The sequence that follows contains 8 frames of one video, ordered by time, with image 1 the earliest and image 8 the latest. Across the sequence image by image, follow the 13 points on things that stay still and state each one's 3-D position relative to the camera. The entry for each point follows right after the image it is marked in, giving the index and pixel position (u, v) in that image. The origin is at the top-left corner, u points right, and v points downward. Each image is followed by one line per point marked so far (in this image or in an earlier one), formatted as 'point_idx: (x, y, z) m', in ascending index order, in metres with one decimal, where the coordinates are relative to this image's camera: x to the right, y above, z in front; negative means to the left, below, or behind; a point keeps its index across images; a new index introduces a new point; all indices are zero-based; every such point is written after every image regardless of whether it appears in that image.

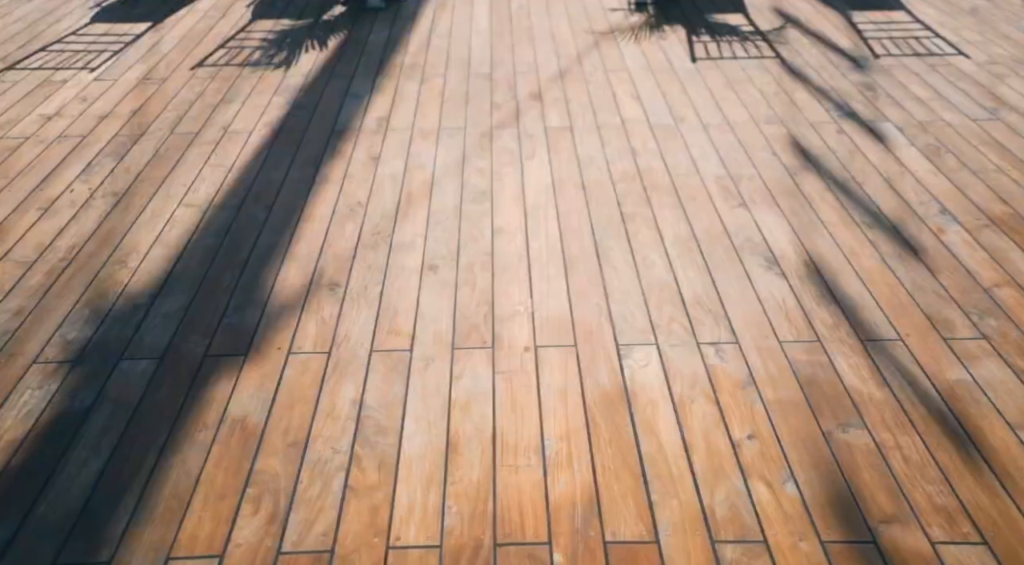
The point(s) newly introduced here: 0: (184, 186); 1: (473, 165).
0: (-1.2, +0.3, +2.5) m
1: (-0.1, +0.4, +2.6) m
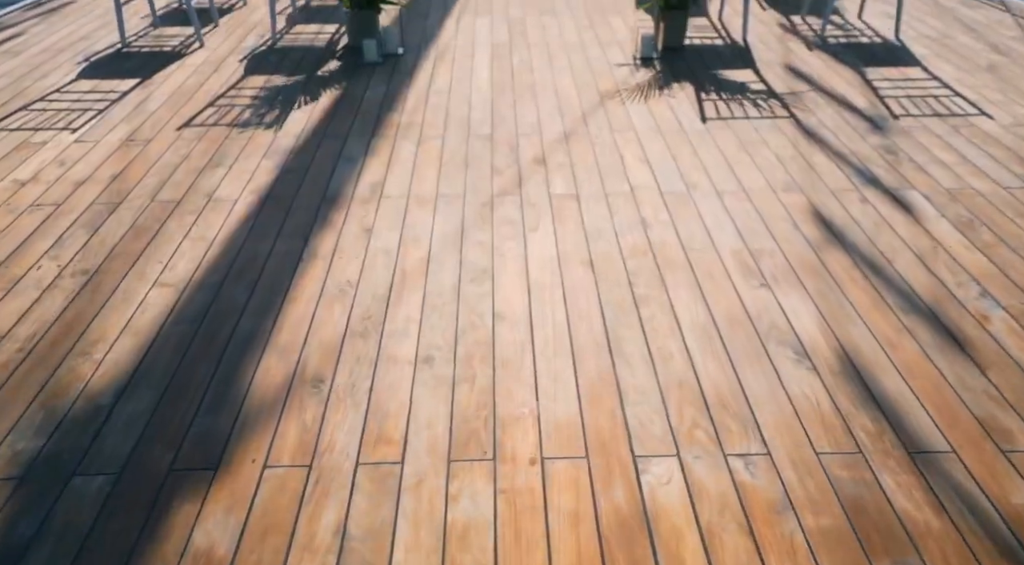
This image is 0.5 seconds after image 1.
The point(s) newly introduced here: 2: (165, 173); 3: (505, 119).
0: (-1.2, +0.1, +2.3) m
1: (-0.1, +0.2, +2.4) m
2: (-1.4, +0.4, +2.8) m
3: (0.0, +0.8, +3.3) m
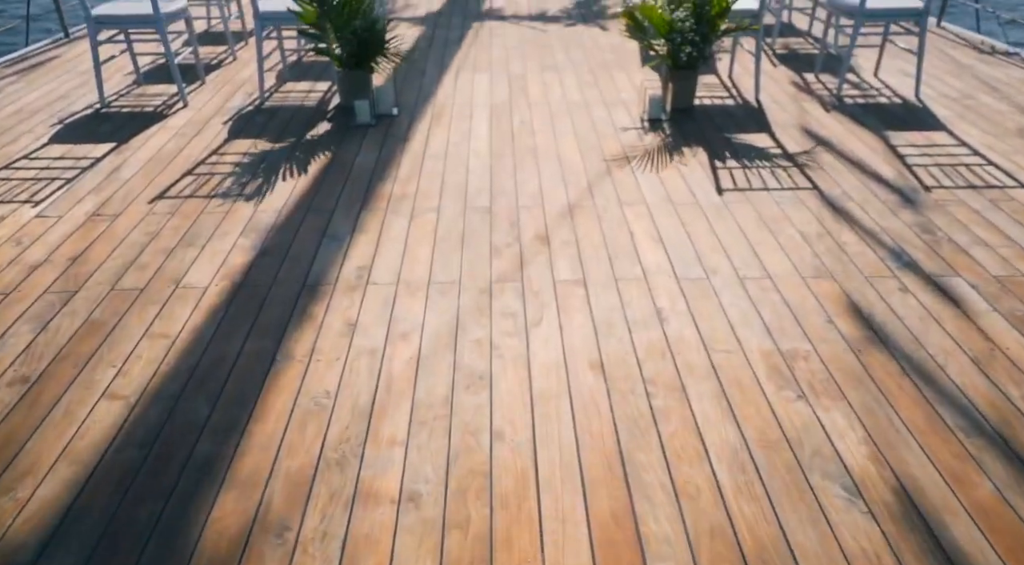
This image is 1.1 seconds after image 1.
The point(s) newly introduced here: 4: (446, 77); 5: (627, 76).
0: (-1.1, -0.2, +2.0) m
1: (-0.1, -0.2, +2.2) m
2: (-1.4, +0.1, +2.6) m
3: (0.0, +0.4, +3.0) m
4: (-0.4, +1.3, +4.4) m
5: (+0.7, +1.3, +4.3) m
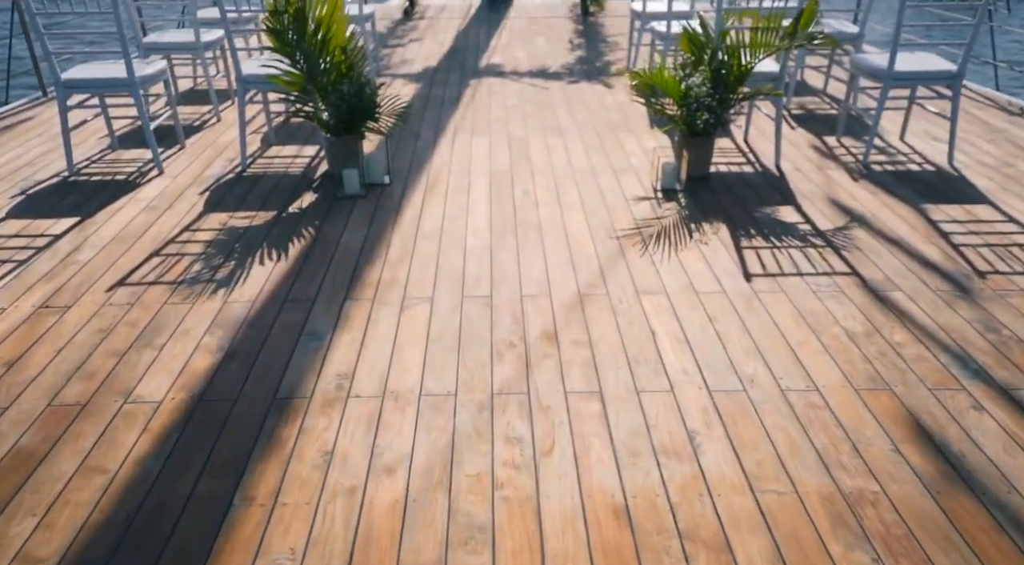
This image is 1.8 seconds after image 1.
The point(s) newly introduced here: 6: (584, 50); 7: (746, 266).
0: (-1.1, -0.6, +1.7) m
1: (-0.1, -0.5, +1.8) m
2: (-1.4, -0.2, +2.2) m
3: (0.0, 0.0, +2.7) m
4: (-0.4, +0.8, +4.1) m
5: (+0.7, +0.8, +4.0) m
6: (+0.6, +2.1, +6.3) m
7: (+0.9, +0.1, +2.7) m
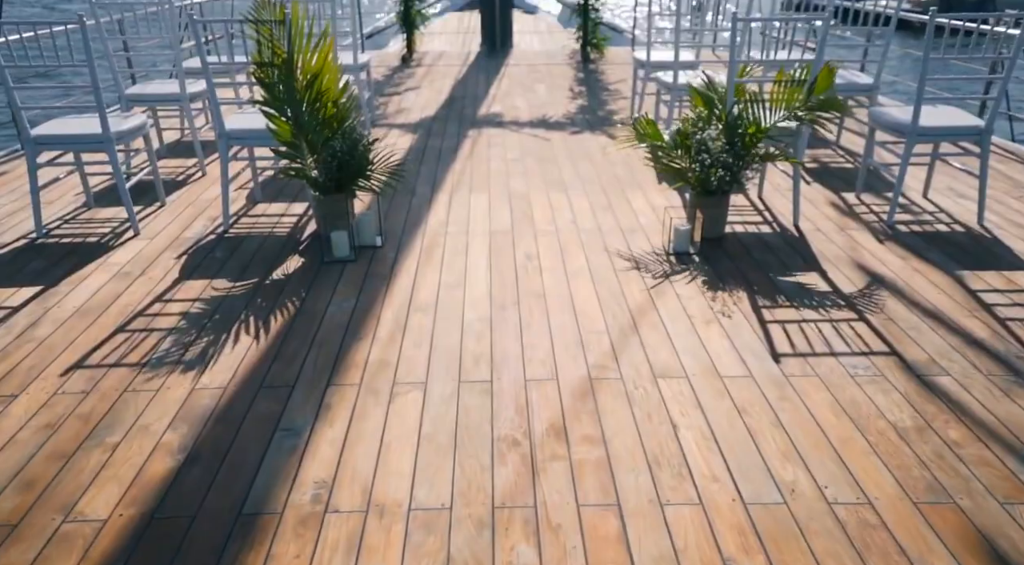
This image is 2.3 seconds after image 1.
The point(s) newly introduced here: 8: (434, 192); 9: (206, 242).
0: (-1.1, -0.8, +1.4) m
1: (-0.1, -0.7, +1.5) m
2: (-1.4, -0.5, +1.9) m
3: (0.0, -0.2, +2.5) m
4: (-0.4, +0.5, +3.9) m
5: (+0.7, +0.5, +3.8) m
6: (+0.6, +1.6, +6.1) m
7: (+0.9, -0.2, +2.5) m
8: (-0.4, +0.5, +4.0) m
9: (-1.5, +0.2, +3.3) m
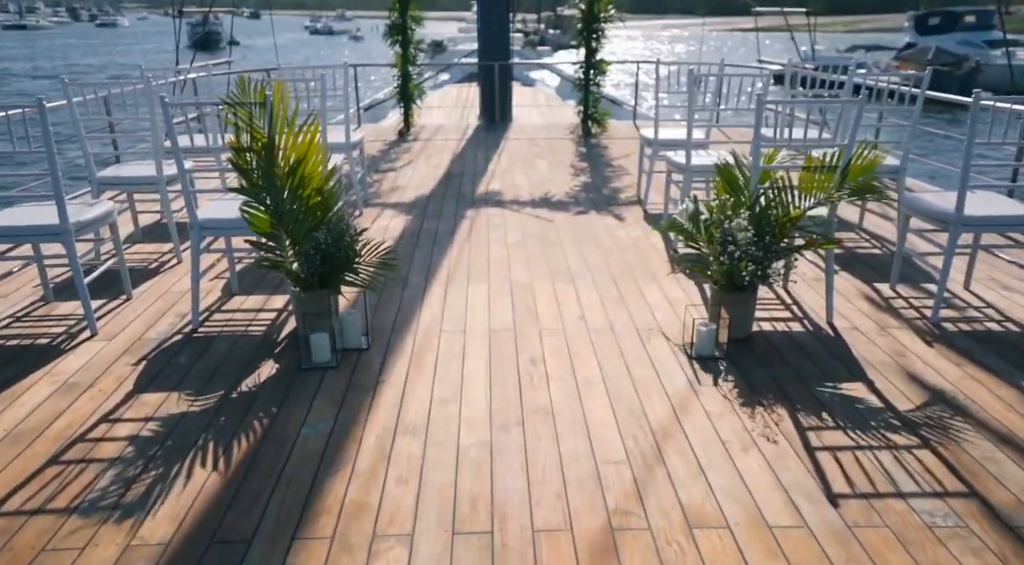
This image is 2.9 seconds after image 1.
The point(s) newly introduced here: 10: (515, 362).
0: (-1.1, -1.1, +0.9) m
1: (-0.1, -1.0, +1.1) m
2: (-1.4, -0.8, +1.5) m
3: (0.0, -0.6, +2.1) m
4: (-0.4, 0.0, +3.6) m
5: (+0.7, 0.0, +3.5) m
6: (+0.6, +0.9, +5.9) m
7: (+0.9, -0.6, +2.1) m
8: (-0.4, 0.0, +3.6) m
9: (-1.4, -0.3, +2.9) m
10: (0.0, -0.3, +2.8) m
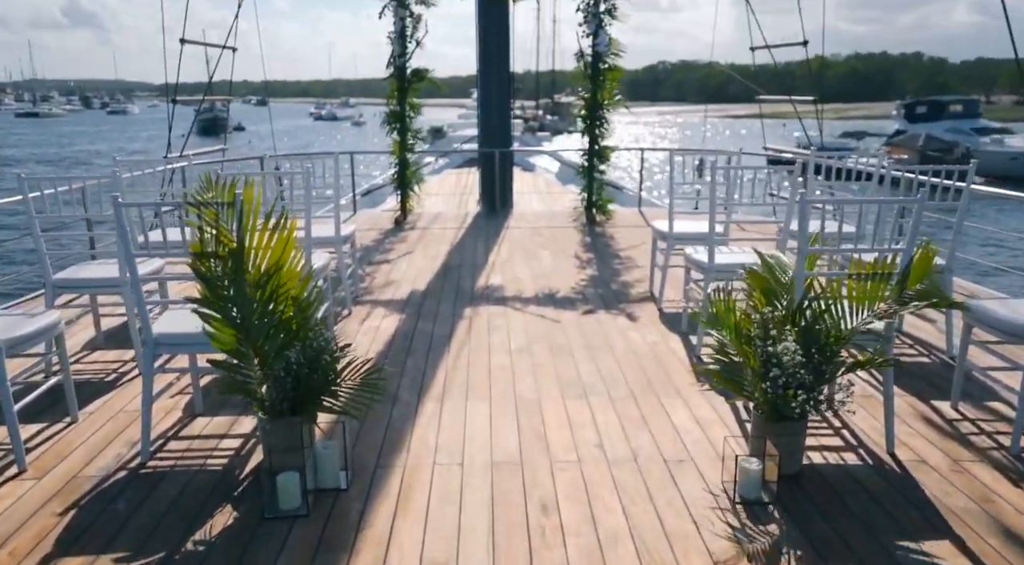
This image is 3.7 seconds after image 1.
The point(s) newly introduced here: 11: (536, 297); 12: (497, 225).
0: (-1.1, -1.3, +0.4) m
1: (-0.1, -1.2, +0.5) m
2: (-1.3, -1.1, +1.0) m
3: (0.0, -1.0, +1.5) m
4: (-0.4, -0.5, +3.1) m
5: (+0.7, -0.5, +3.0) m
6: (+0.7, +0.1, +5.5) m
7: (+1.0, -0.9, +1.6) m
8: (-0.4, -0.5, +3.2) m
9: (-1.4, -0.7, +2.5) m
10: (0.0, -0.8, +2.3) m
11: (+0.2, -0.1, +4.8) m
12: (-0.1, +0.6, +7.3) m
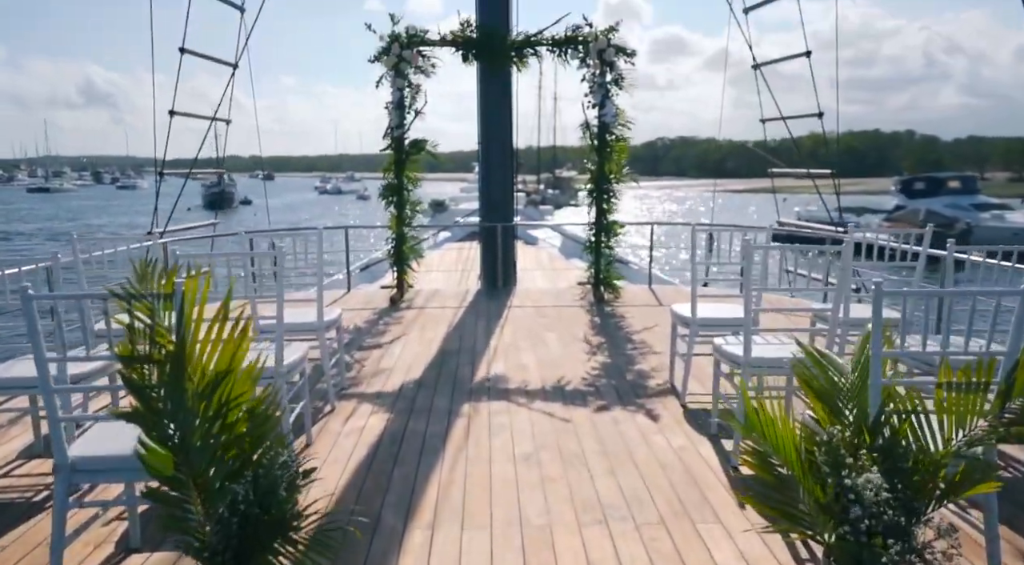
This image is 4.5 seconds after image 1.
0: (-1.1, -1.4, -0.3) m
1: (-0.1, -1.3, -0.1) m
2: (-1.3, -1.3, +0.4) m
3: (0.0, -1.2, +1.0) m
4: (-0.4, -0.9, +2.6) m
5: (+0.8, -0.9, +2.5) m
6: (+0.7, -0.5, +5.0) m
7: (+1.0, -1.2, +1.0) m
8: (-0.4, -0.9, +2.6) m
9: (-1.4, -1.0, +1.9) m
10: (+0.1, -1.1, +1.8) m
11: (+0.2, -0.7, +4.3) m
12: (-0.1, -0.2, +6.8) m
